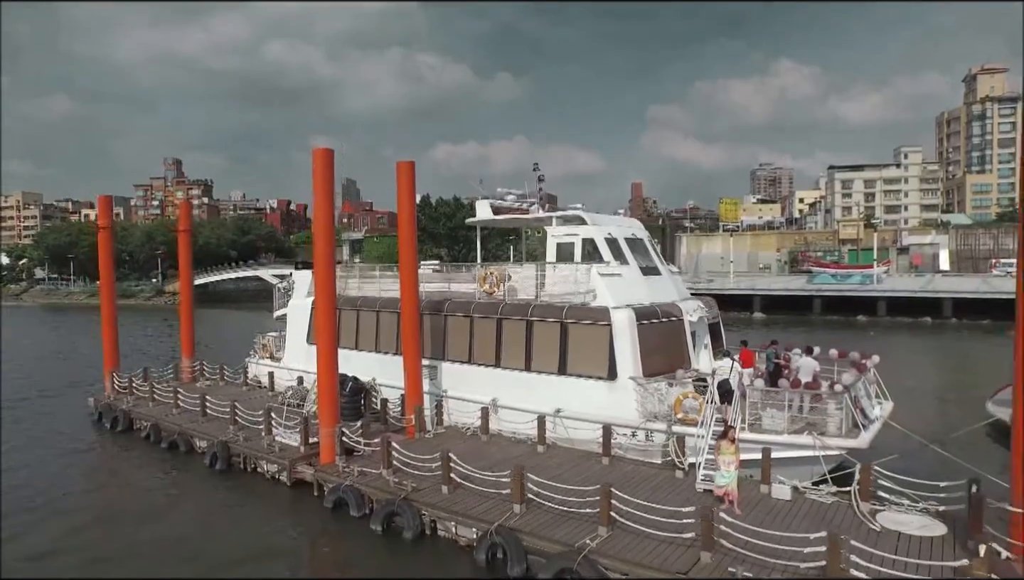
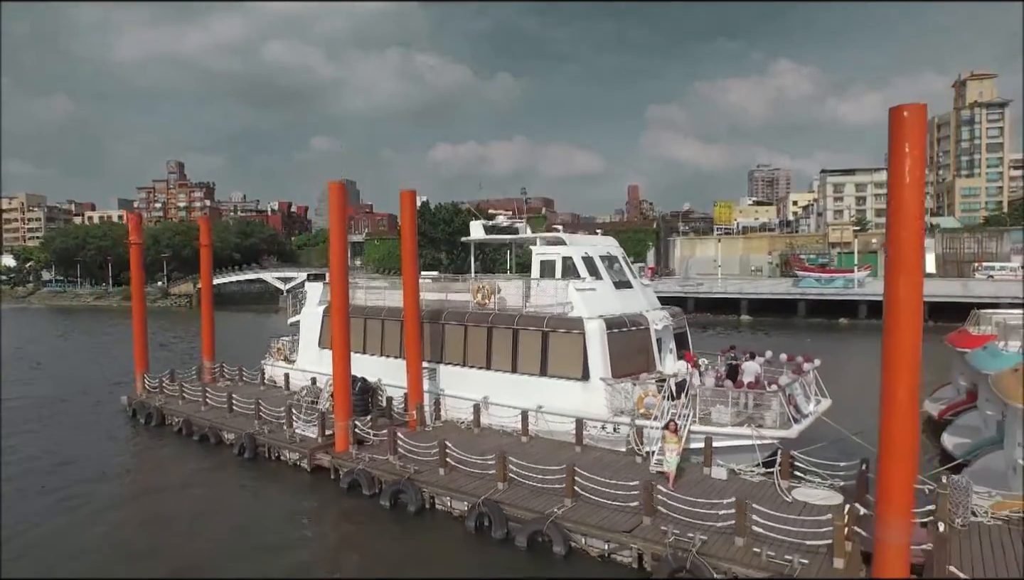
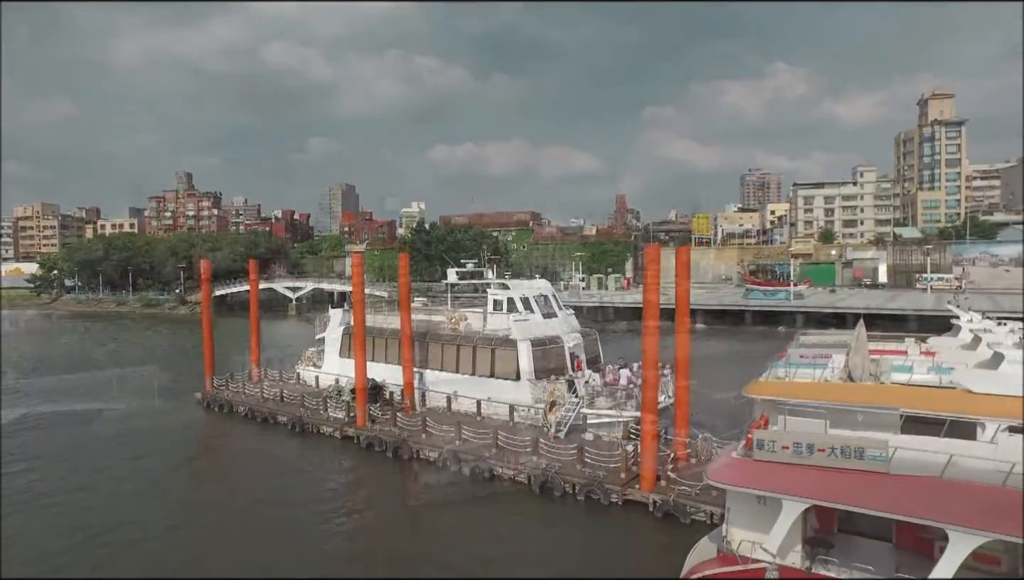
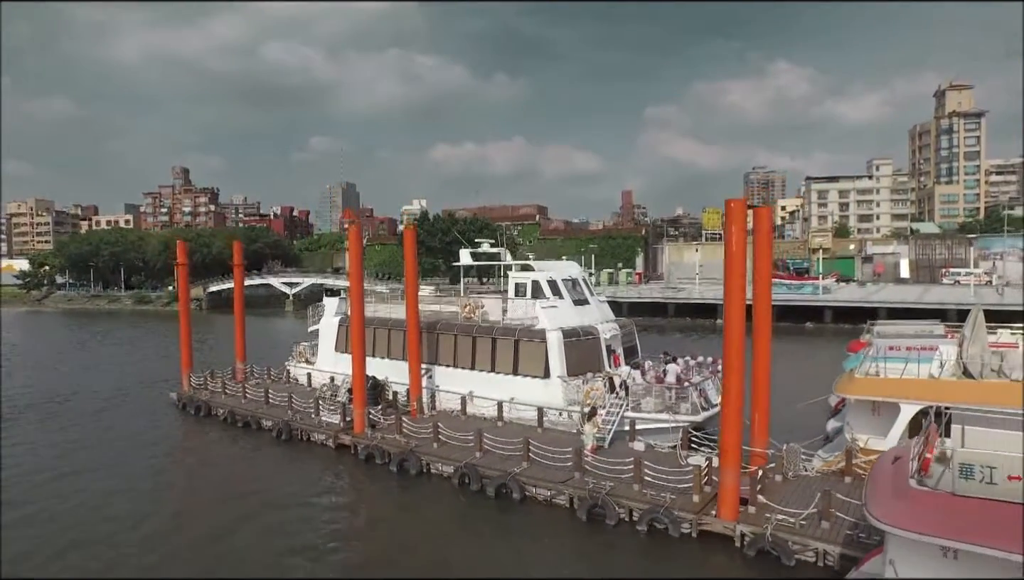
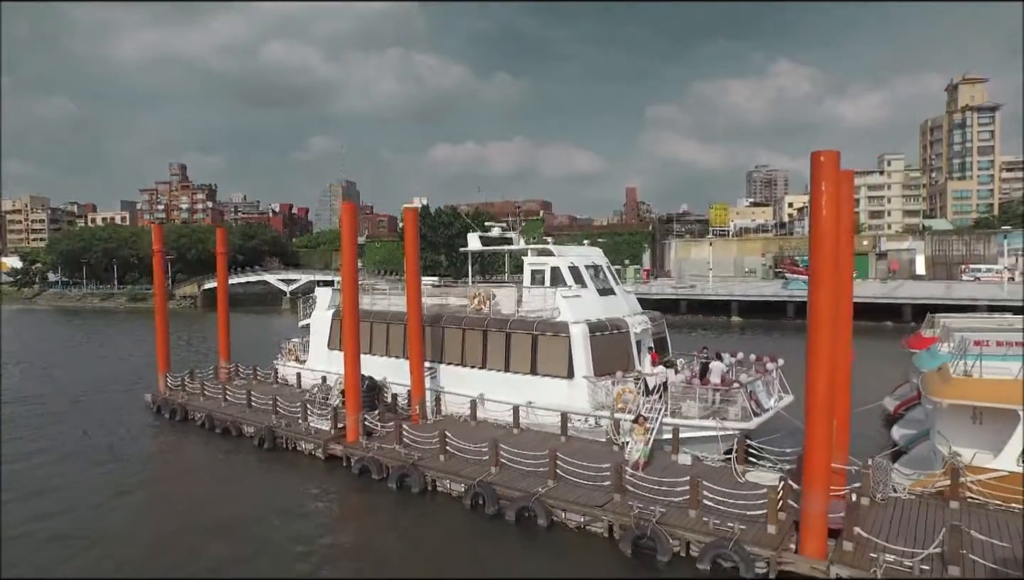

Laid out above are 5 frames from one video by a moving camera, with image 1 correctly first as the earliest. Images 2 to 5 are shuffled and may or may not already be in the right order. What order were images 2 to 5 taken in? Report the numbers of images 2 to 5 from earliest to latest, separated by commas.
2, 5, 4, 3
